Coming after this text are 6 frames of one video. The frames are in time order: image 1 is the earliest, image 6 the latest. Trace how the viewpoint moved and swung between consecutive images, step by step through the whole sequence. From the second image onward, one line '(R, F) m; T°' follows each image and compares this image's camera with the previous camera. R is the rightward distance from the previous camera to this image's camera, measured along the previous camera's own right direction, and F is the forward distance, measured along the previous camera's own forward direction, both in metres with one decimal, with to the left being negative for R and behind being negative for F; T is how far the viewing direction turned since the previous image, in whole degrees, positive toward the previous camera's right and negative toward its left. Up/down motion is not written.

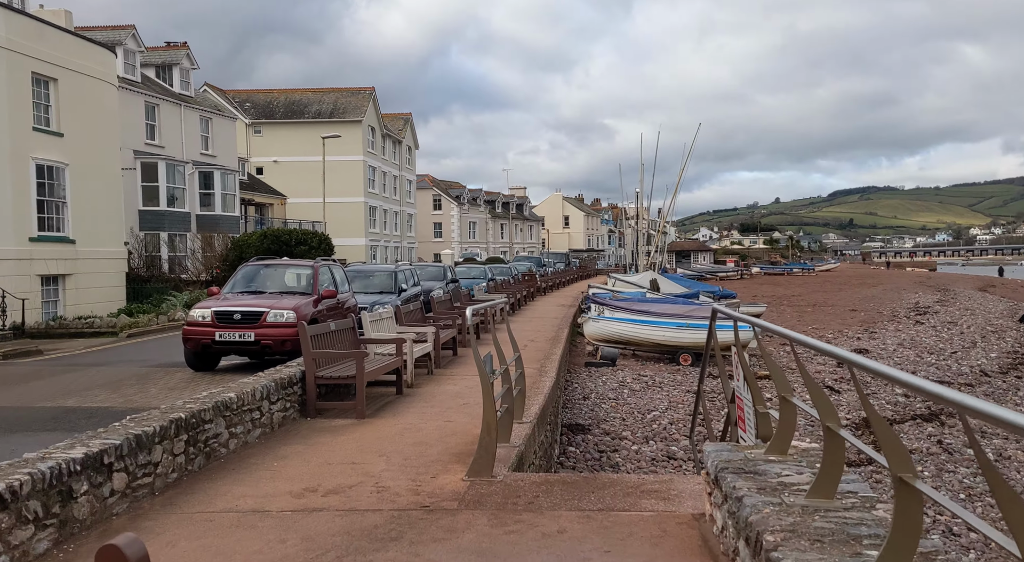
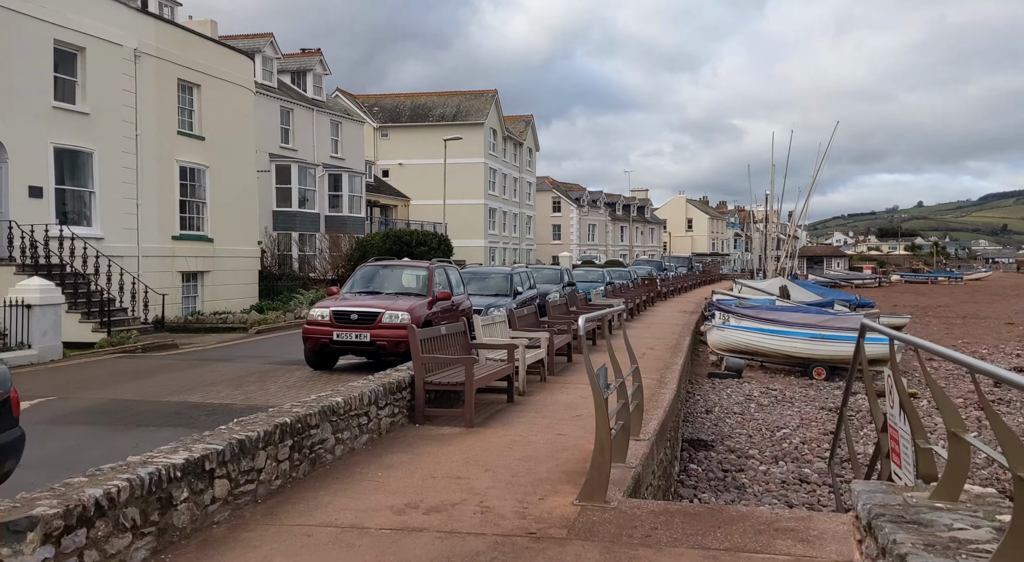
(0.0, +0.4) m; -7°
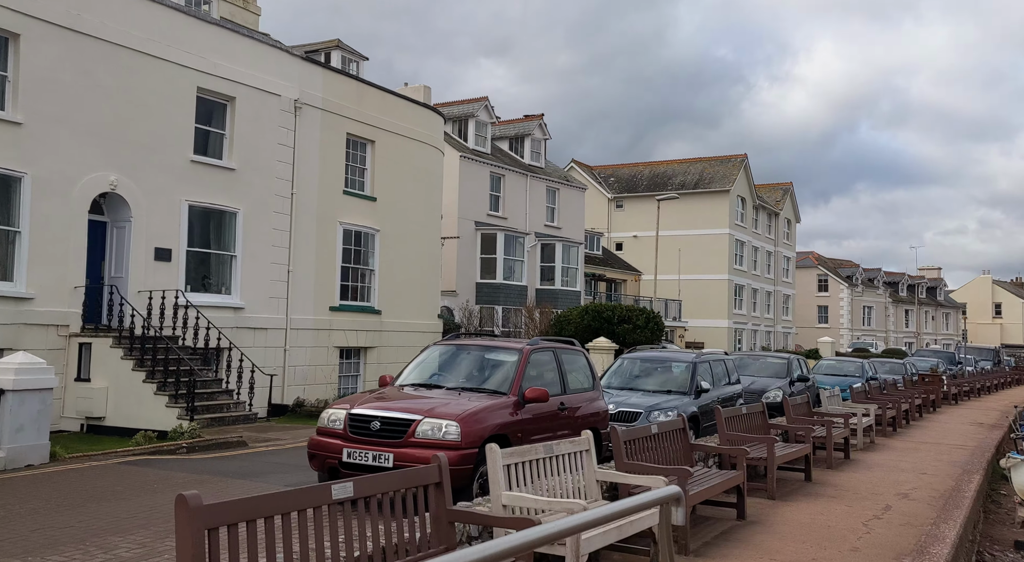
(+1.2, +4.9) m; -16°
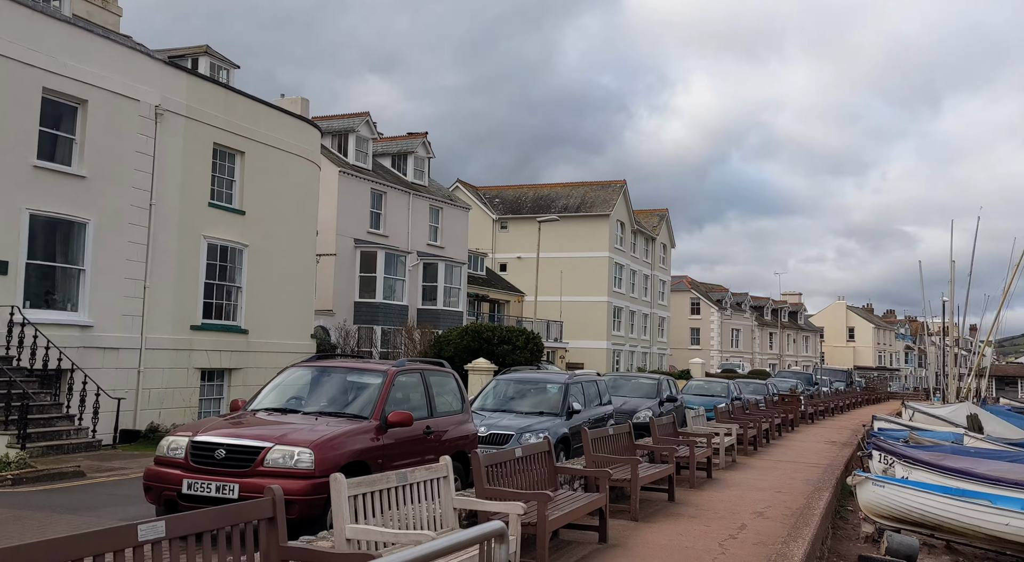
(+0.2, +0.3) m; +7°
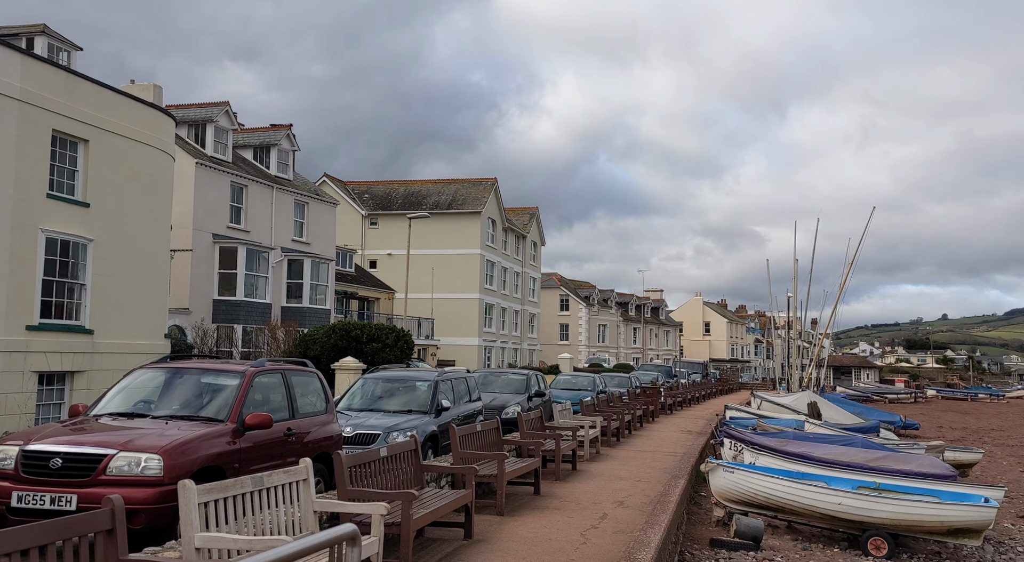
(+0.1, 0.0) m; +8°
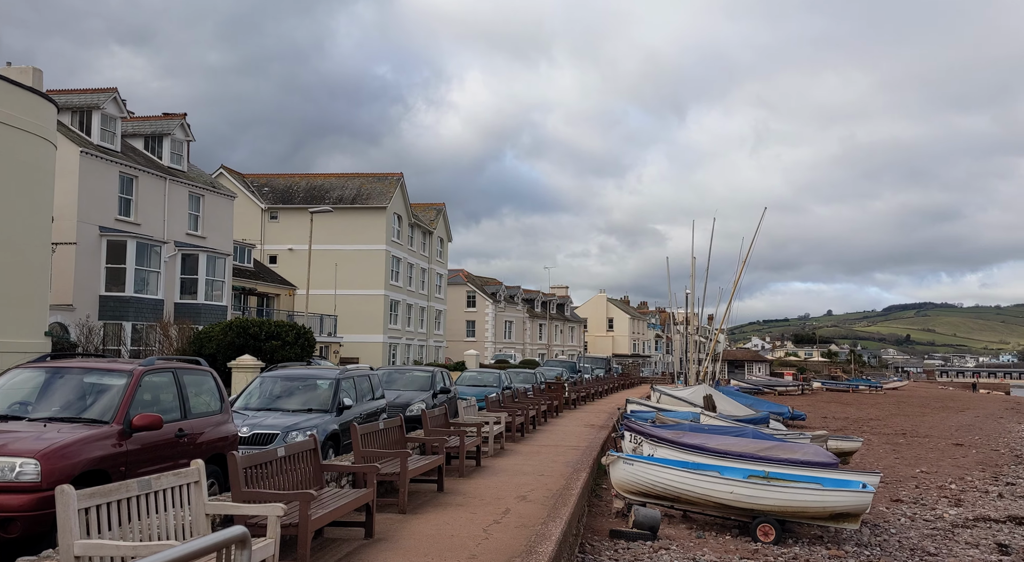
(0.0, +0.1) m; +6°
